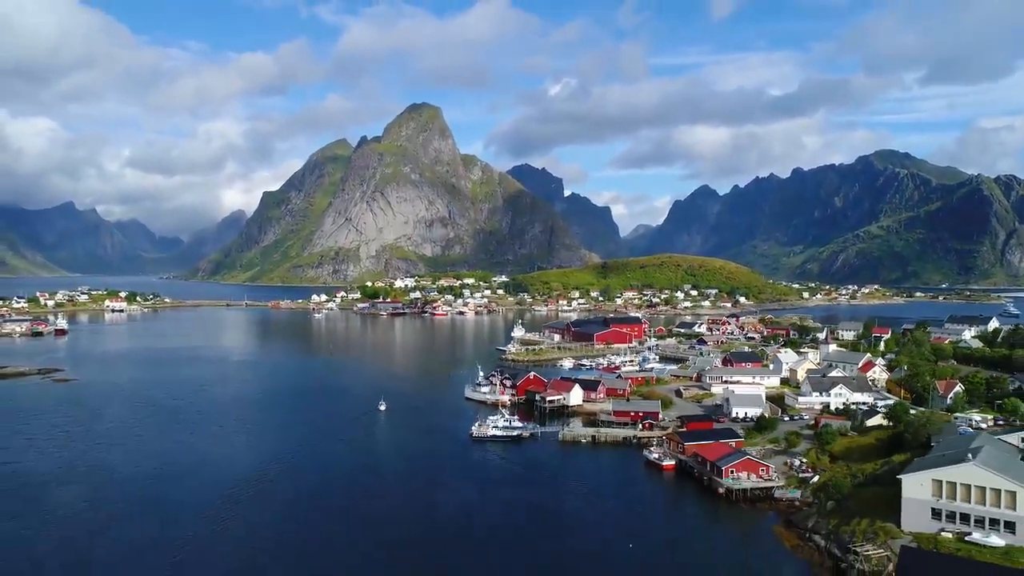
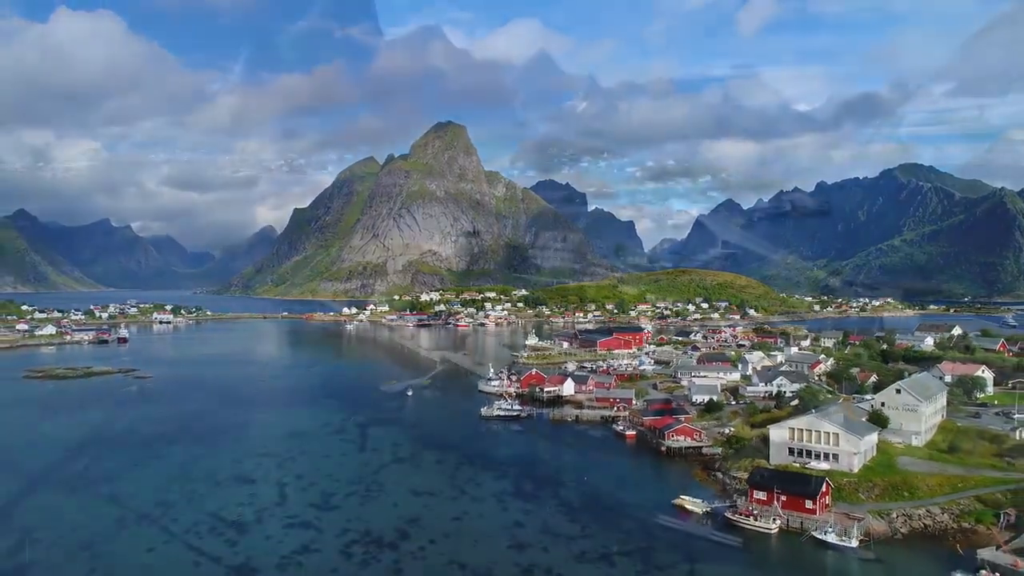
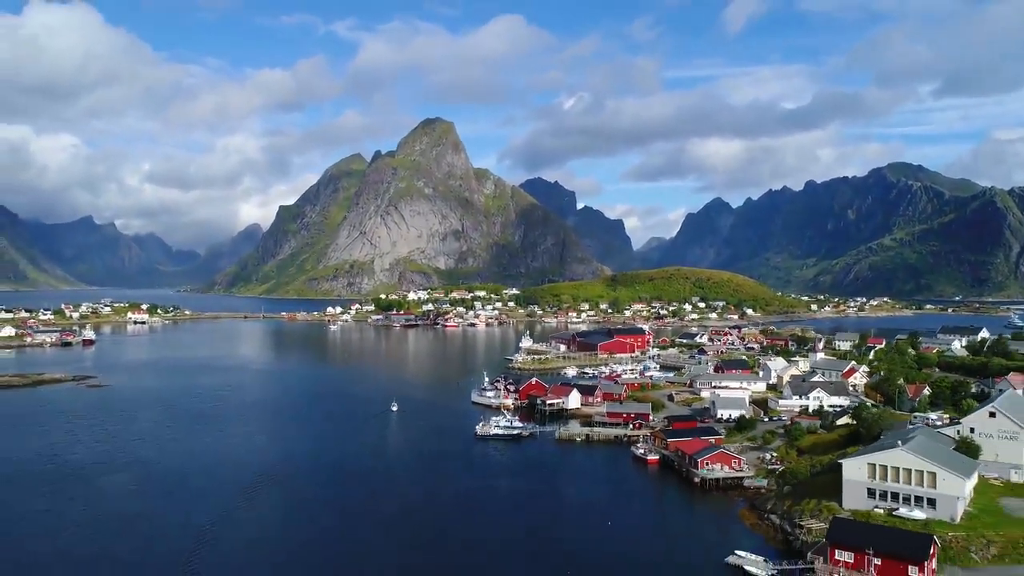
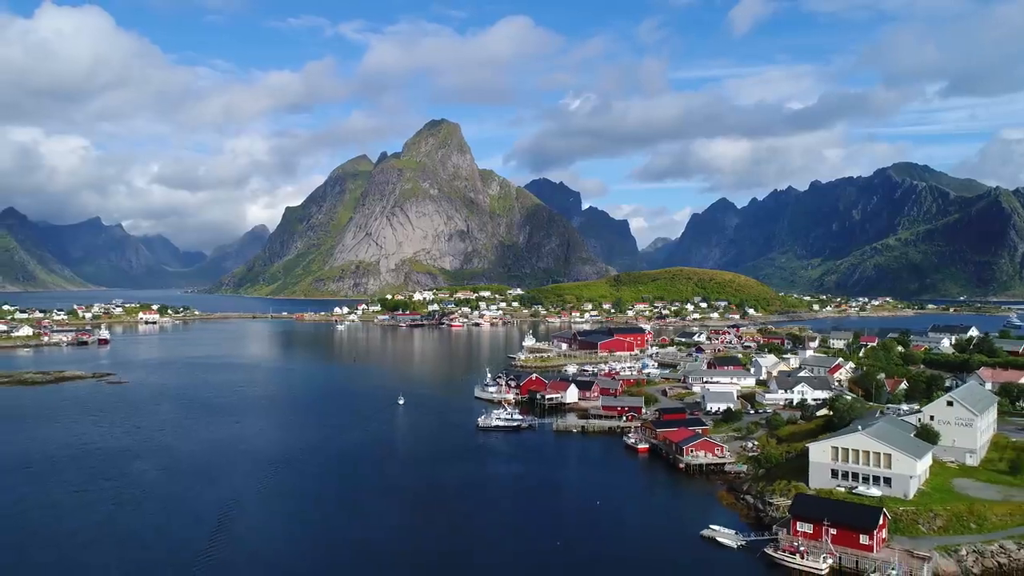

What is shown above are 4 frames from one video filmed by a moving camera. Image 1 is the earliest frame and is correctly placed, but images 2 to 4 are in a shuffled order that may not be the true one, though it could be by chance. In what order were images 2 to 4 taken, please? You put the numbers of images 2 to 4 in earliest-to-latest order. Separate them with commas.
3, 4, 2
